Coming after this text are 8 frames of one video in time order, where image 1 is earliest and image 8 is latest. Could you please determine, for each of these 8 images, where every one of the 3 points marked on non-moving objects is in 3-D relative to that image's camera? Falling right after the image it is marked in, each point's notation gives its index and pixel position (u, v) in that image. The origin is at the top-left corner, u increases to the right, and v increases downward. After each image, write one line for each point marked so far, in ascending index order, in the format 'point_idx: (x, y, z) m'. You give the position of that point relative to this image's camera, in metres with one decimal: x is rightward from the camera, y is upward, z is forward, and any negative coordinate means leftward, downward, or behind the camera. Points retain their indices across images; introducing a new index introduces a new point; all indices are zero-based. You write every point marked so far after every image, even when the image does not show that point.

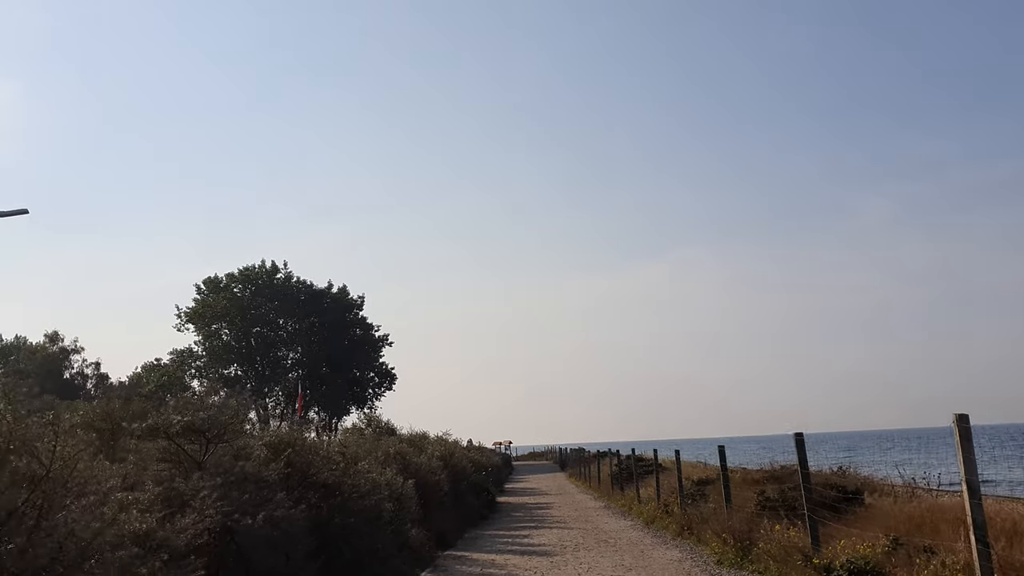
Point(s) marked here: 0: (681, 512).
0: (+3.4, -4.6, +18.6) m
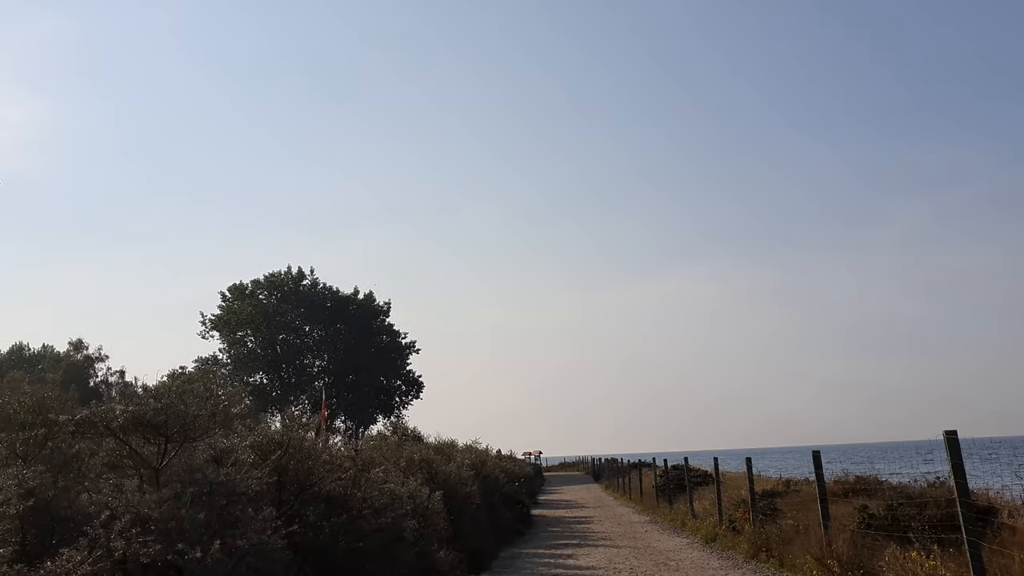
0: (+4.2, -4.2, +15.9) m
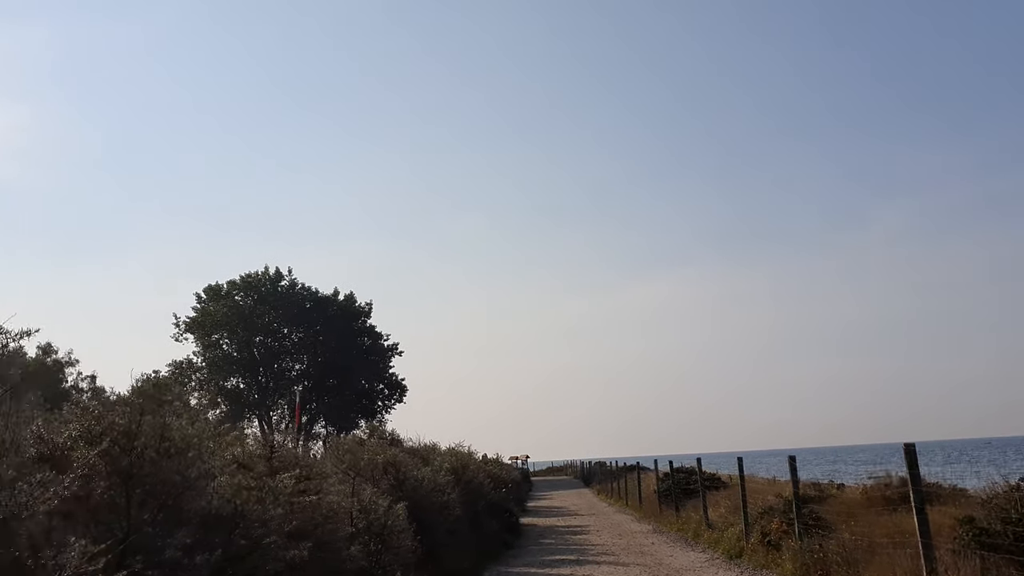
0: (+4.0, -3.6, +12.9) m
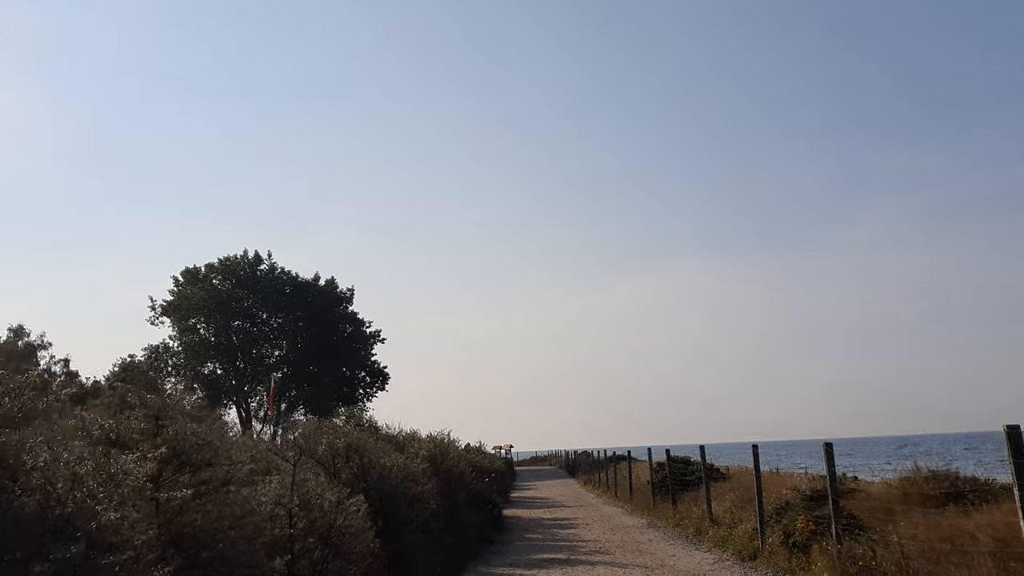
0: (+3.8, -3.1, +10.9) m
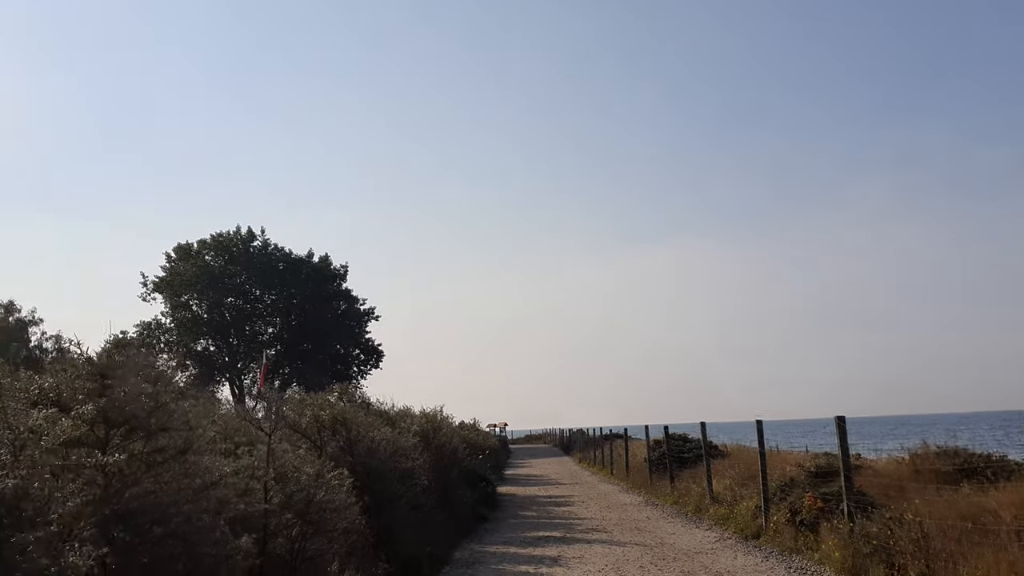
0: (+3.7, -2.7, +10.4) m
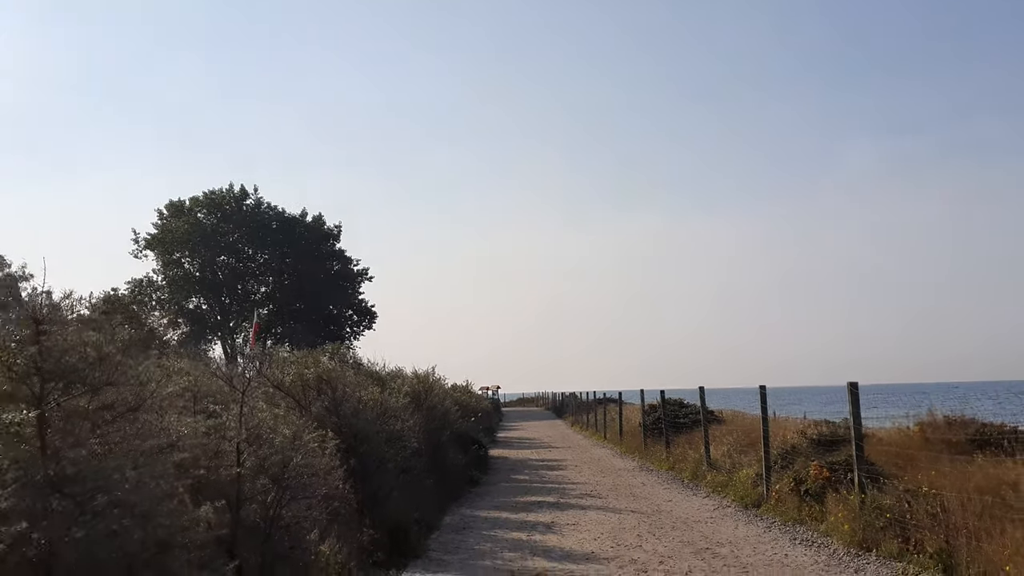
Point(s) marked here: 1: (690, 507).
0: (+3.7, -2.3, +9.9) m
1: (+2.7, -3.3, +13.8) m
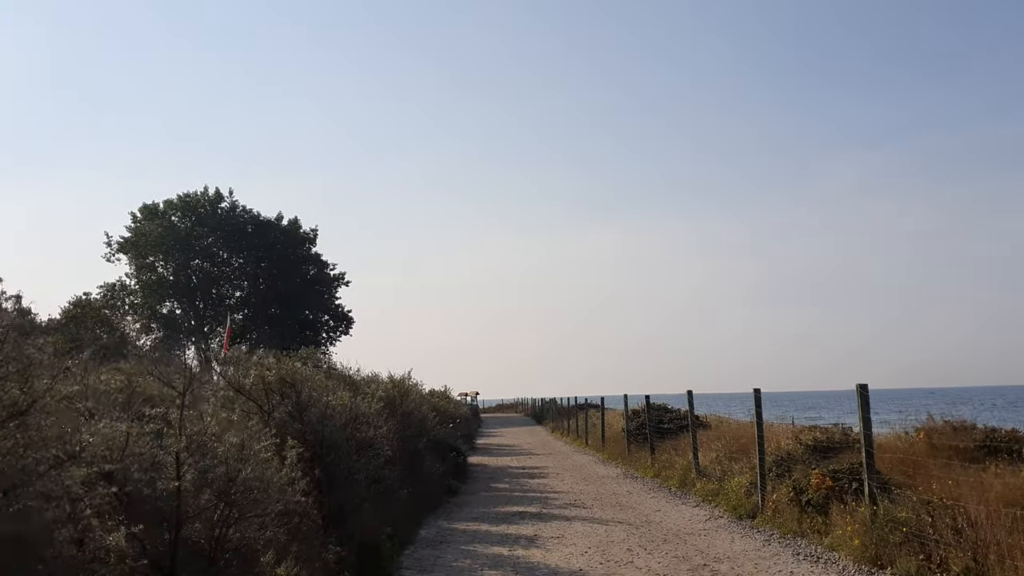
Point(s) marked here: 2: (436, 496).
0: (+3.5, -2.2, +9.2) m
1: (+2.4, -3.3, +13.0) m
2: (-1.3, -3.5, +15.6) m
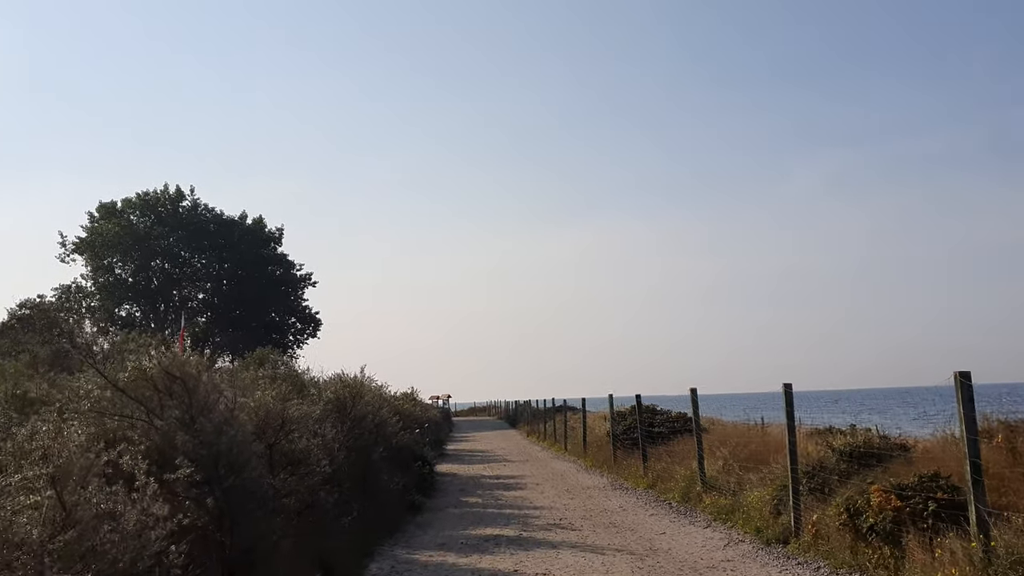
0: (+3.3, -1.9, +6.8) m
1: (+2.1, -2.9, +10.6) m
2: (-1.7, -3.3, +13.1) m
